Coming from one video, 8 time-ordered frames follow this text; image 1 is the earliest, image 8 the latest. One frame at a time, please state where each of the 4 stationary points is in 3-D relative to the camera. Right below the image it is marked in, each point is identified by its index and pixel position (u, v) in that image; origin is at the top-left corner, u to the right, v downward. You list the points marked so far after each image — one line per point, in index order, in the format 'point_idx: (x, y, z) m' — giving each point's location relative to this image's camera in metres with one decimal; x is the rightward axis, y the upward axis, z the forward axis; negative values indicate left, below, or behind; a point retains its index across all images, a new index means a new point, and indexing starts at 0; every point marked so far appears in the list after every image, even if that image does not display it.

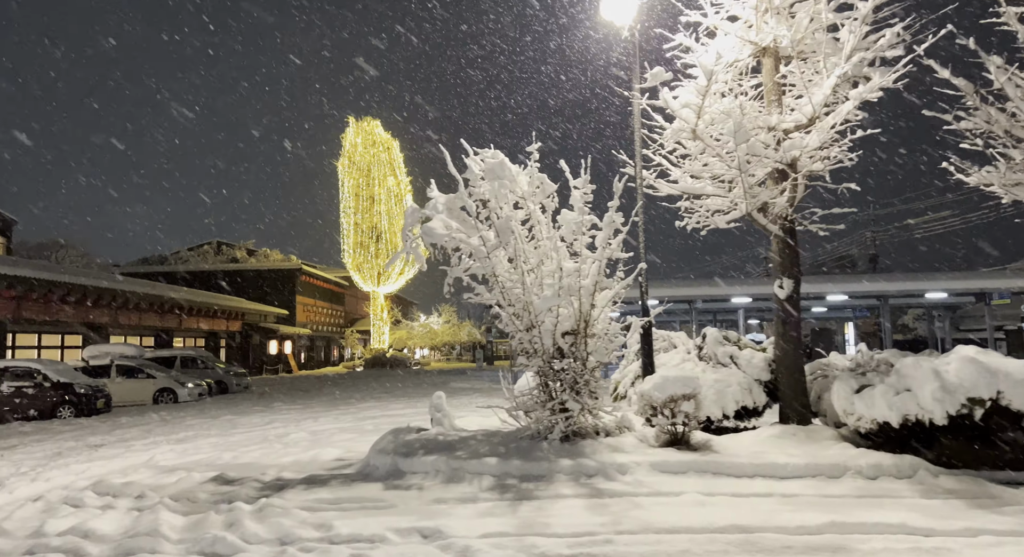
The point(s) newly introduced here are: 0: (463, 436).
0: (-0.5, -1.8, +8.0) m
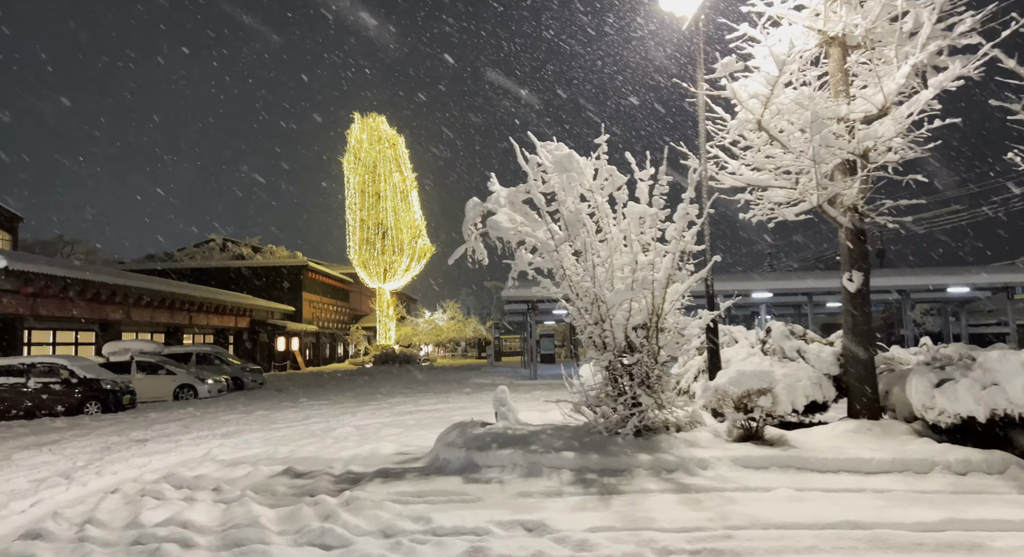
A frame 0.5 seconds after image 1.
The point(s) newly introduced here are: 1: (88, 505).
0: (+0.2, -1.7, +8.0) m
1: (-3.9, -2.1, +6.6) m
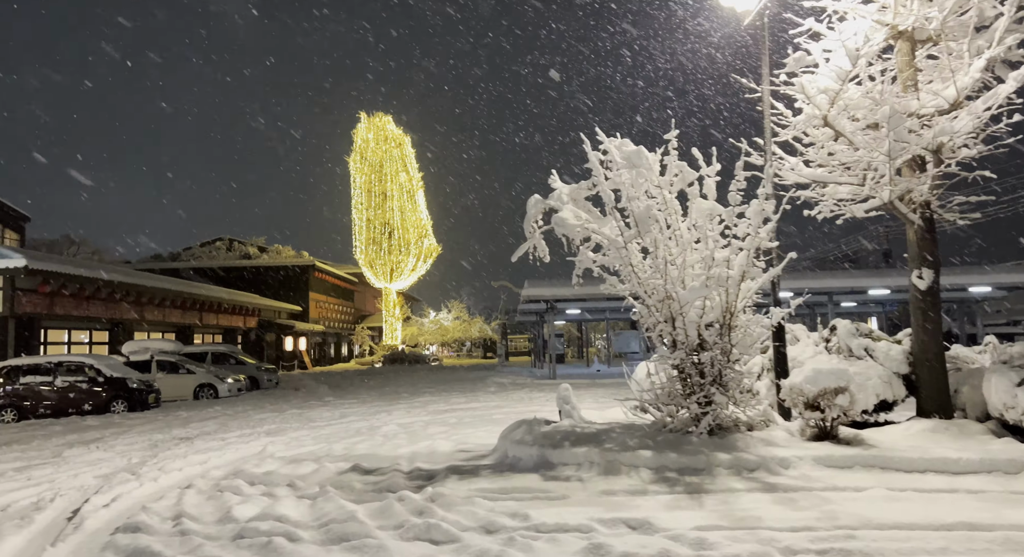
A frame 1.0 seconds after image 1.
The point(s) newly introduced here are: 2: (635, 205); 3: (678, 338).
0: (+1.0, -1.7, +7.9) m
1: (-3.2, -2.0, +6.6) m
2: (+1.3, +0.8, +7.8) m
3: (+1.8, -0.6, +7.7) m
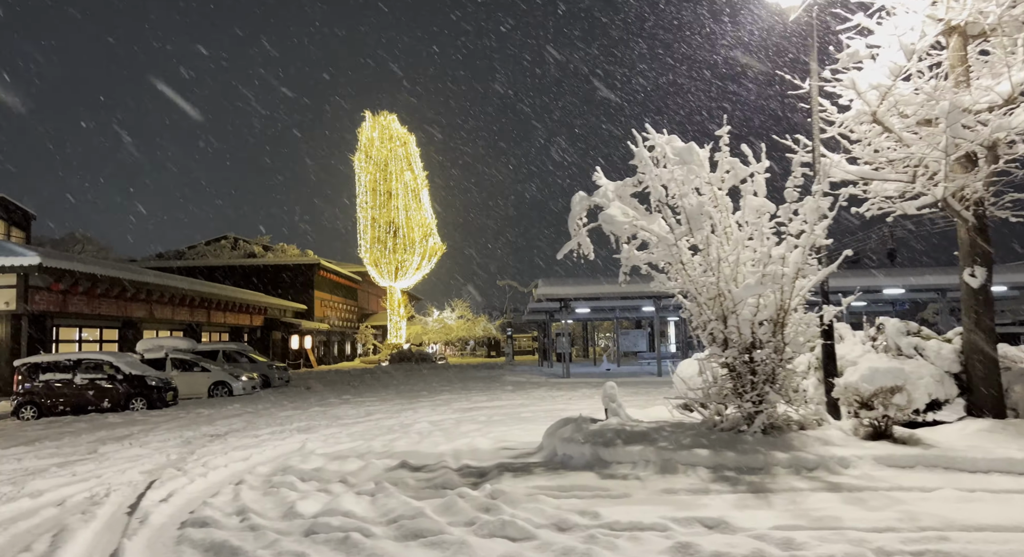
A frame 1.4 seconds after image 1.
0: (+1.5, -1.6, +7.9) m
1: (-2.7, -2.0, +6.6) m
2: (+1.9, +0.8, +7.8) m
3: (+2.3, -0.6, +7.6) m
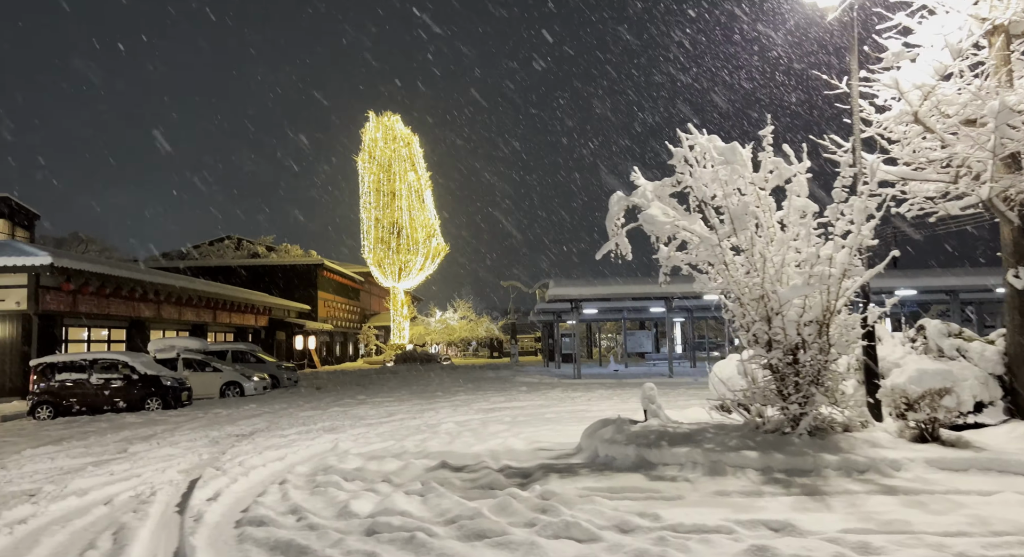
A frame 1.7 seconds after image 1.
0: (+2.0, -1.6, +7.8) m
1: (-2.2, -2.0, +6.6) m
2: (+2.3, +0.8, +7.7) m
3: (+2.8, -0.6, +7.5) m
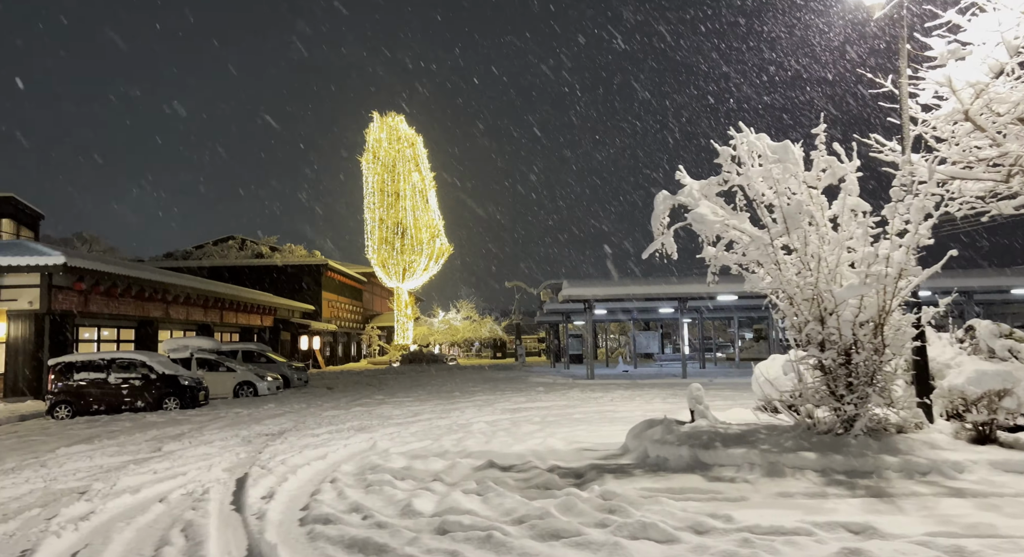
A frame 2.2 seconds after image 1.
0: (+2.5, -1.6, +7.8) m
1: (-1.7, -2.0, +6.6) m
2: (+2.9, +0.8, +7.6) m
3: (+3.3, -0.6, +7.5) m
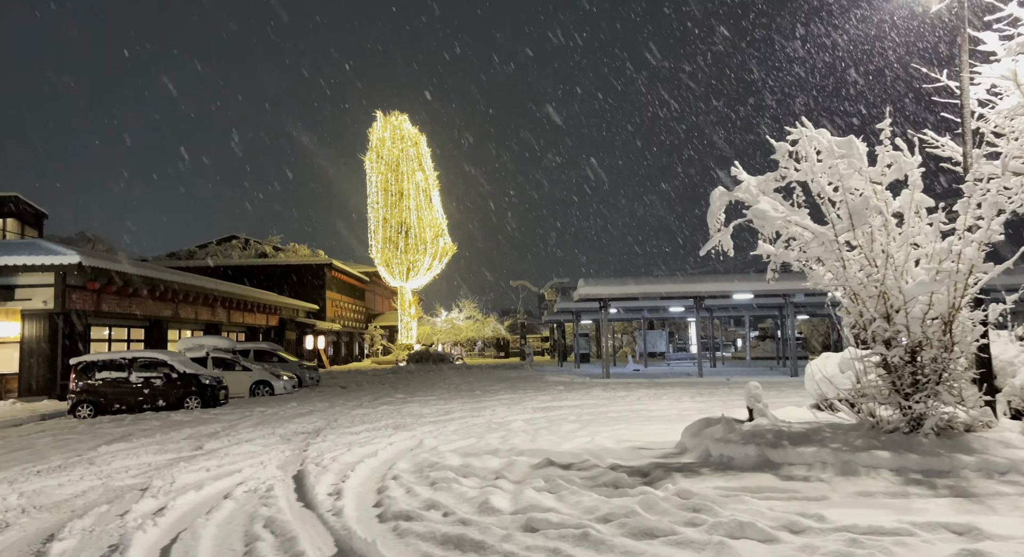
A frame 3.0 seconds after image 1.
0: (+3.2, -1.6, +7.7) m
1: (-1.1, -2.0, +6.6) m
2: (+3.5, +0.9, +7.5) m
3: (+3.9, -0.6, +7.3) m
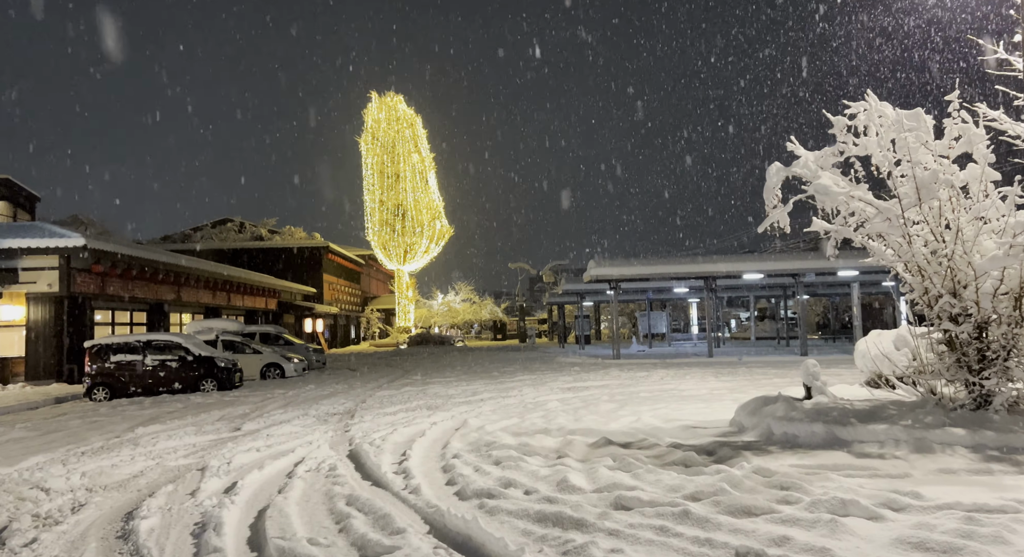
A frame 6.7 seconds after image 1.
0: (+3.8, -1.3, +7.6) m
1: (-0.5, -1.8, +6.6) m
2: (+4.2, +1.1, +7.4) m
3: (+4.6, -0.3, +7.2) m
